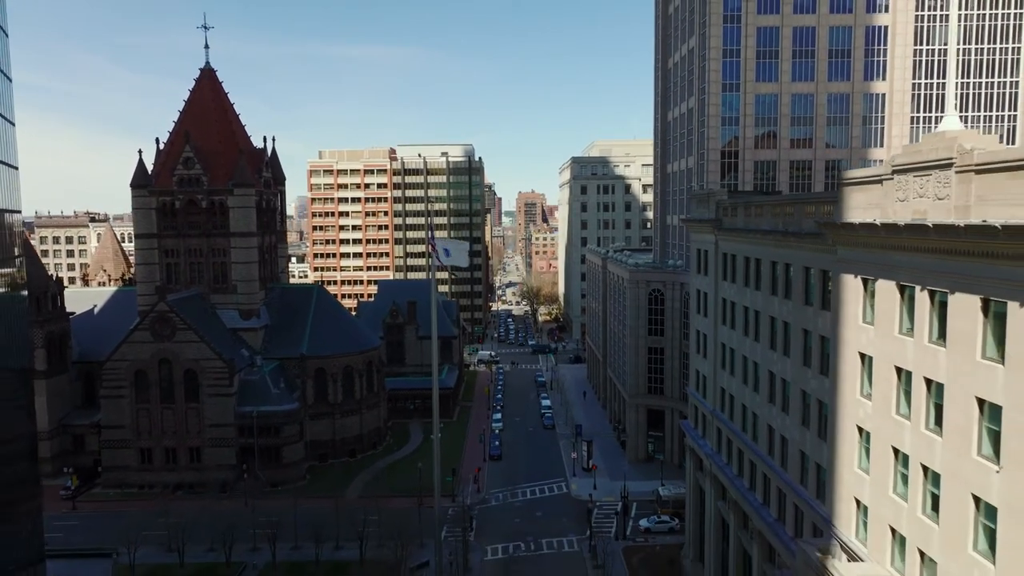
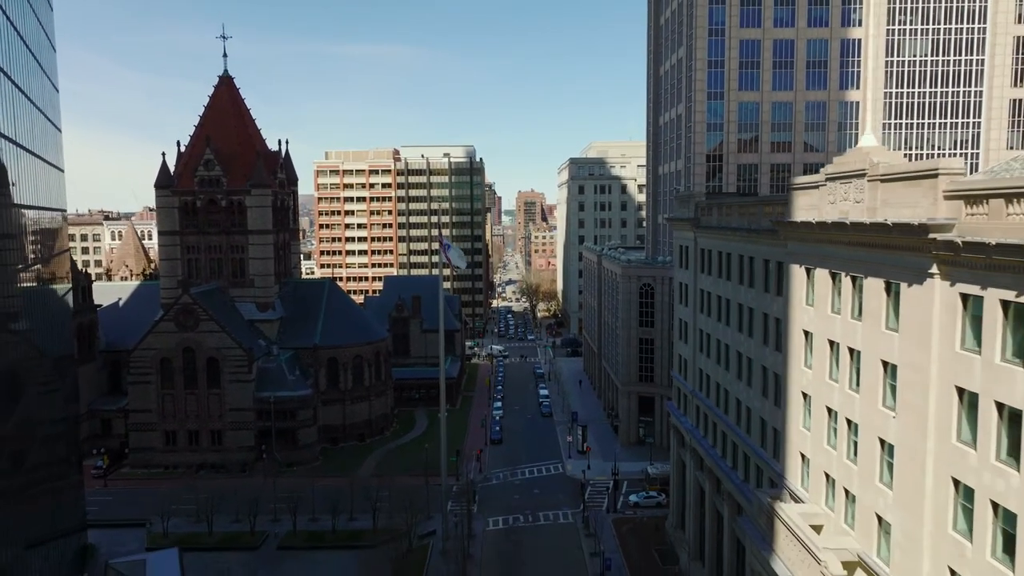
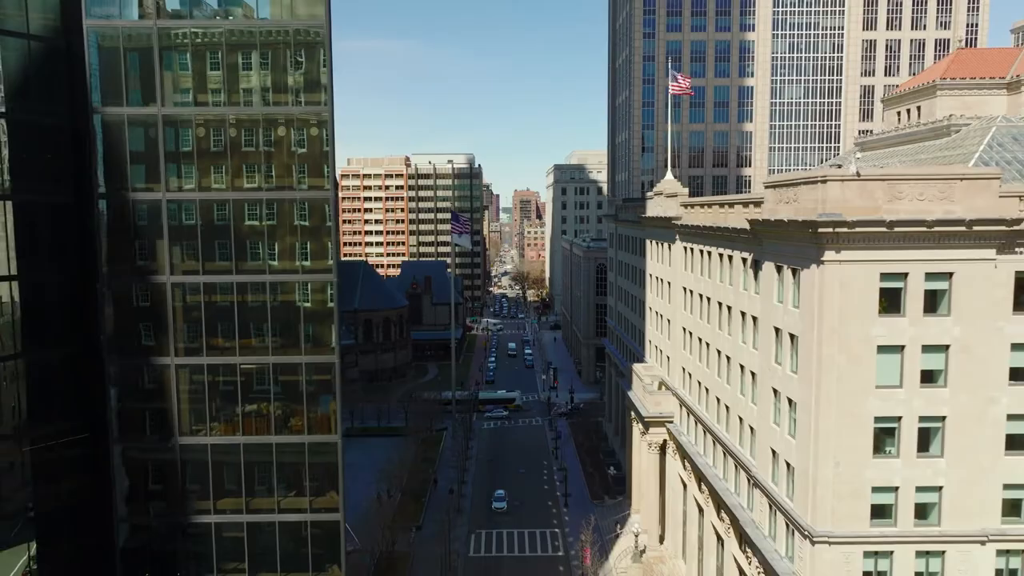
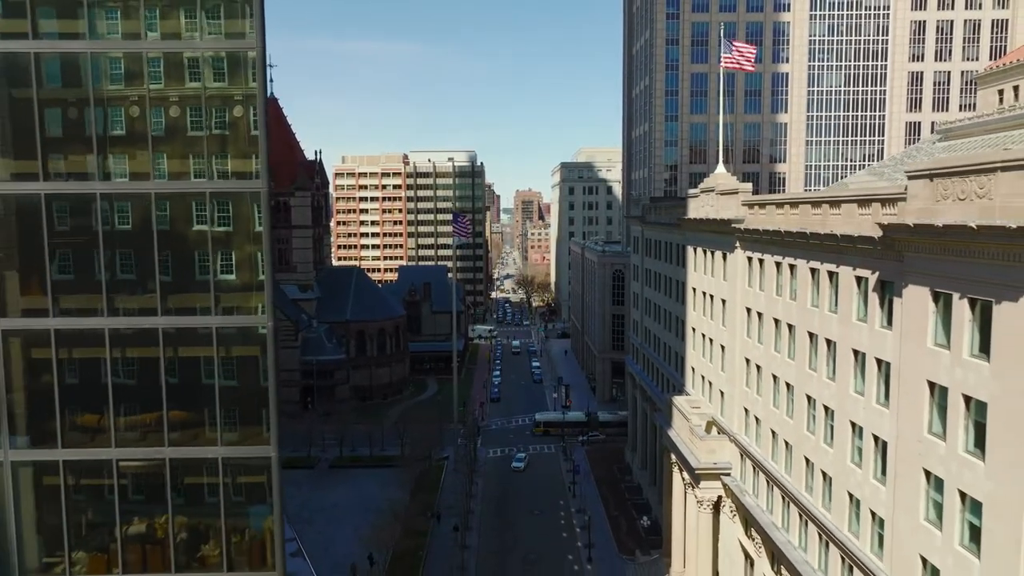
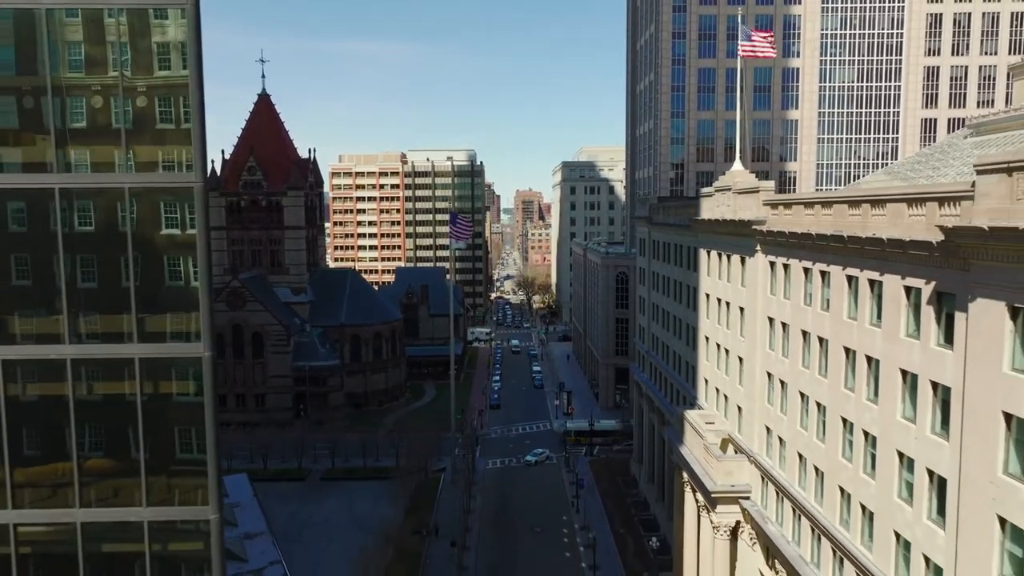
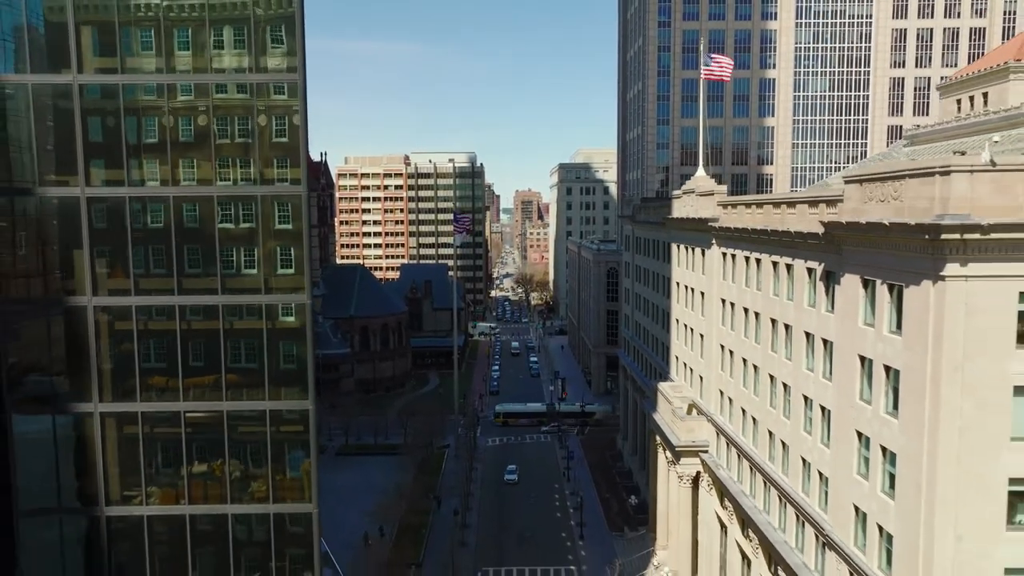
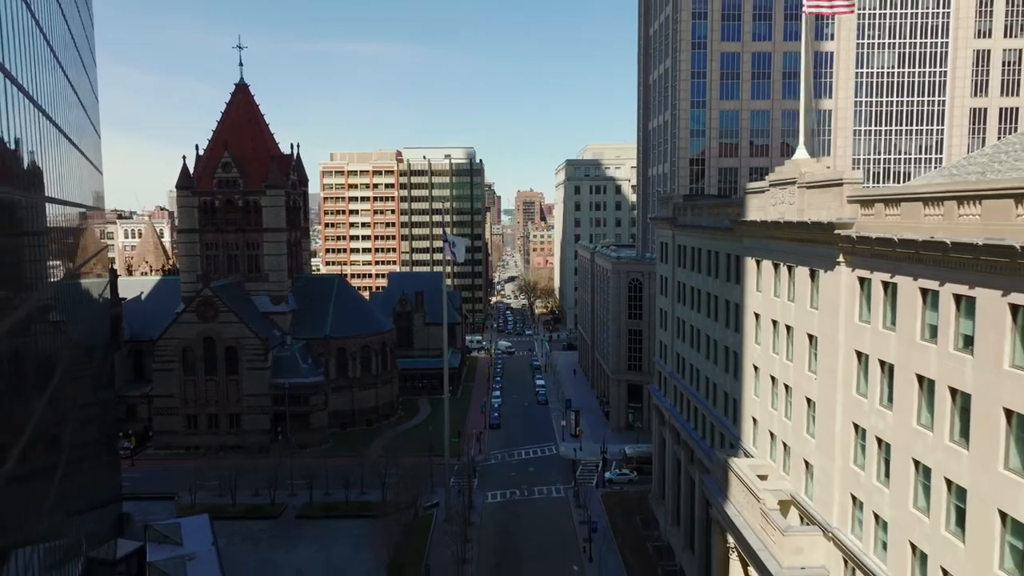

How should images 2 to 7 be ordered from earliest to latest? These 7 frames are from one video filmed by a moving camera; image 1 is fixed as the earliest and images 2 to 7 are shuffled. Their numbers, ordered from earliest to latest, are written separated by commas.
2, 7, 5, 4, 6, 3
